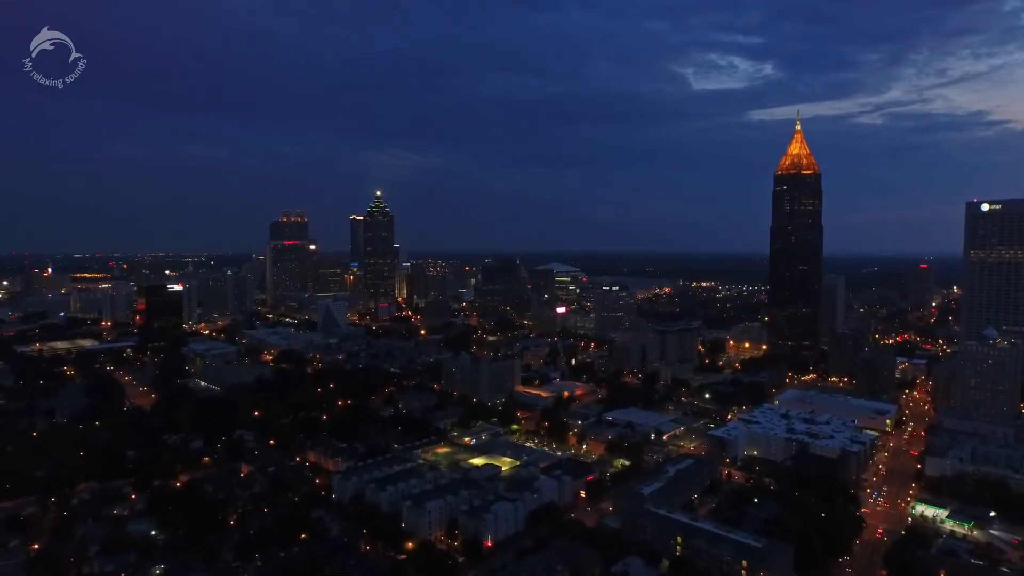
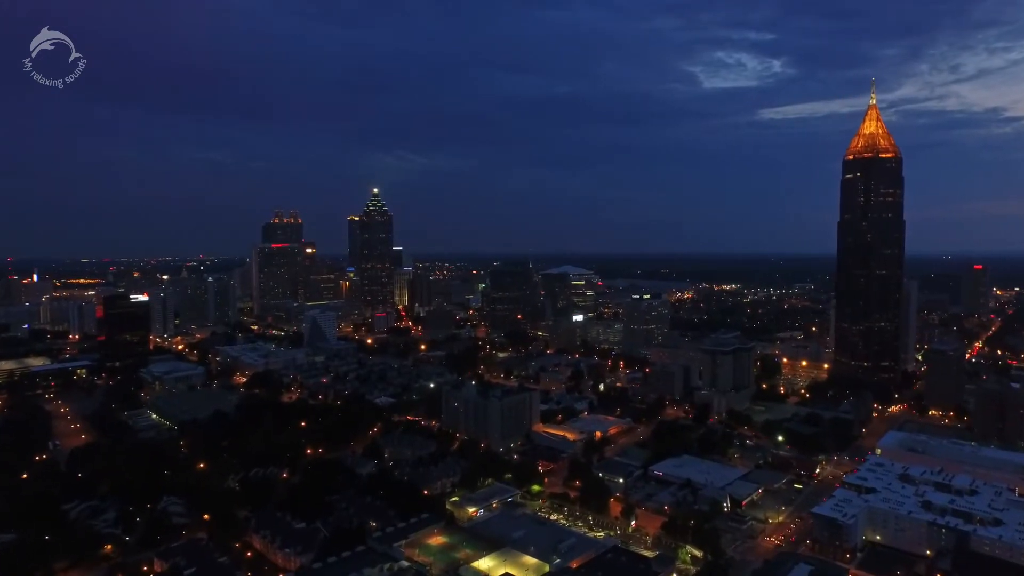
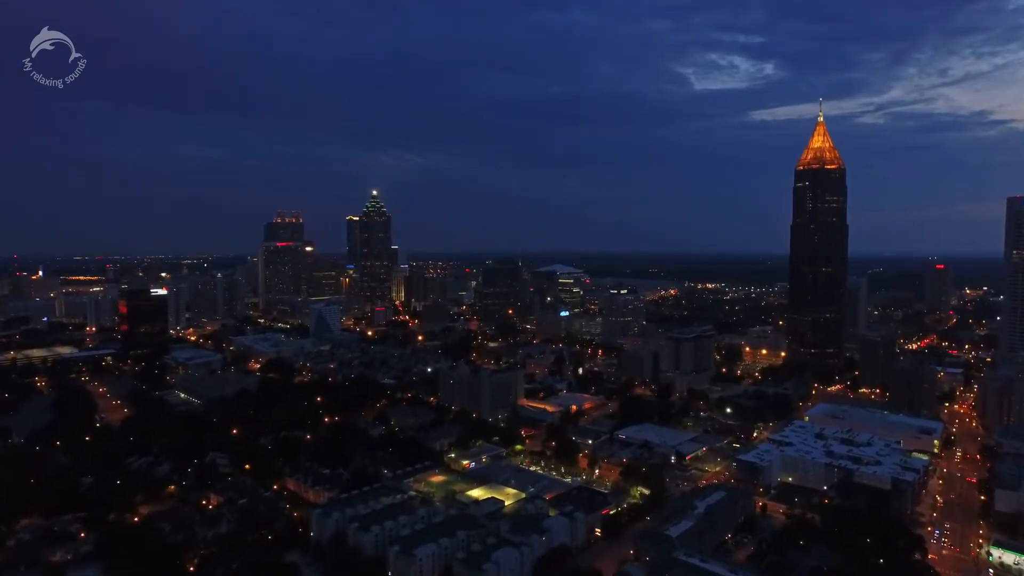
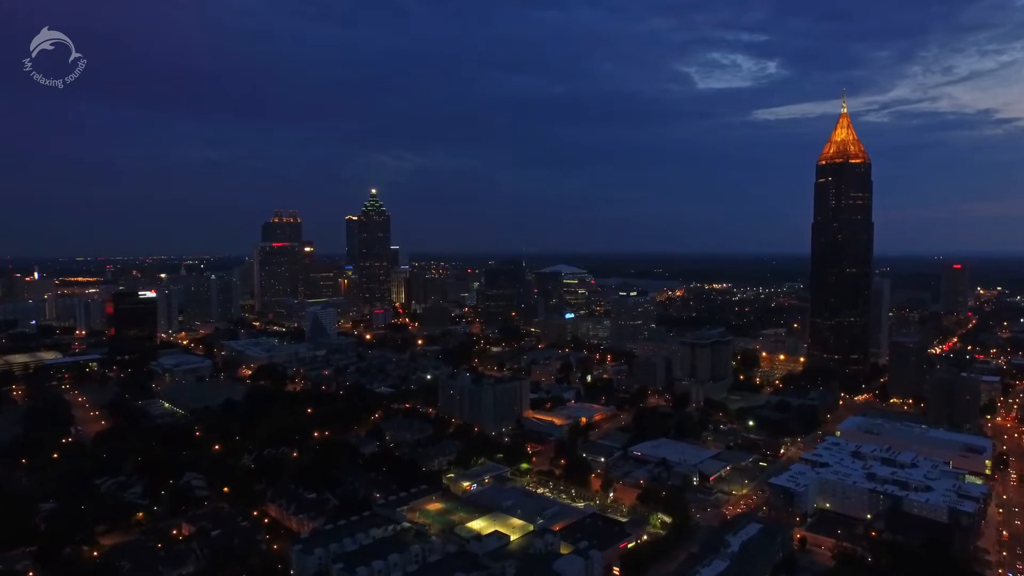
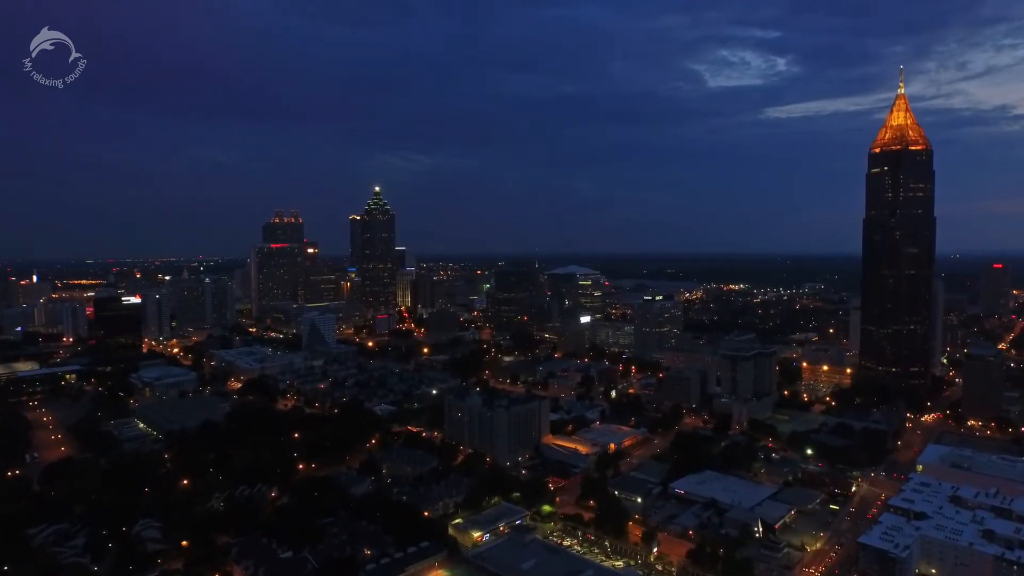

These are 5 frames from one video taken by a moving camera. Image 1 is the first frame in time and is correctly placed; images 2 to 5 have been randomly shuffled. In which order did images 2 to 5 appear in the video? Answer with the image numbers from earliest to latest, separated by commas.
3, 4, 2, 5
